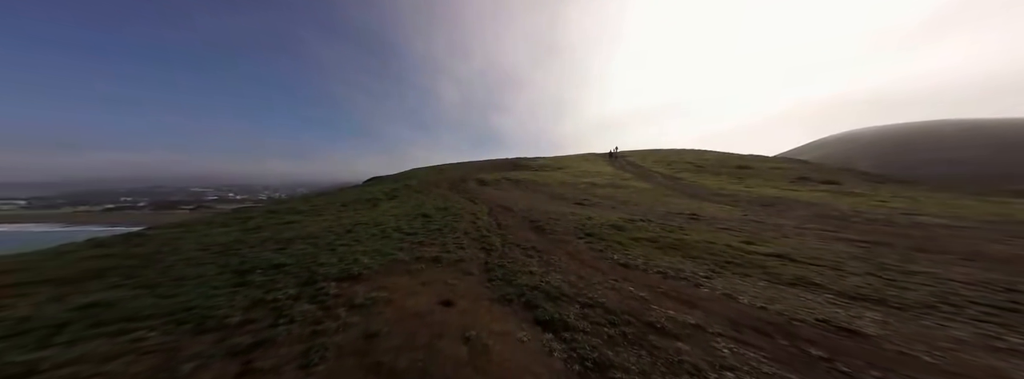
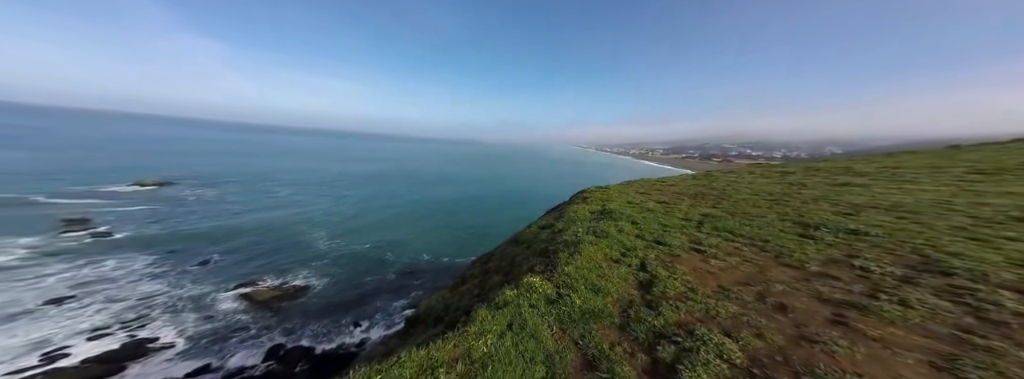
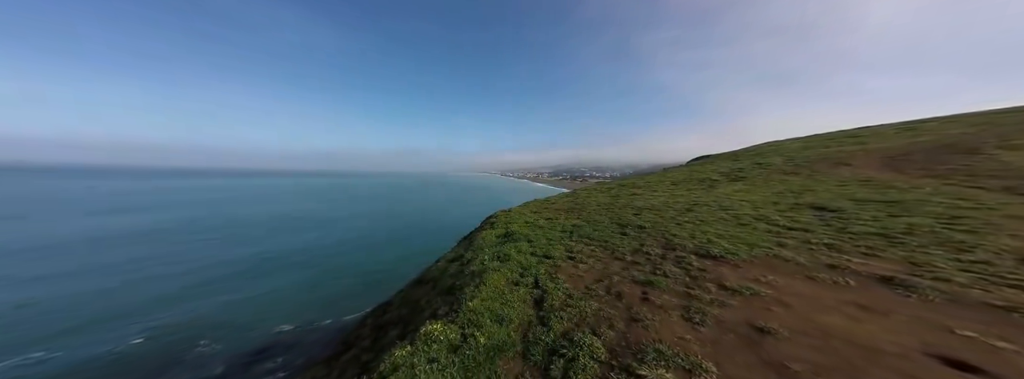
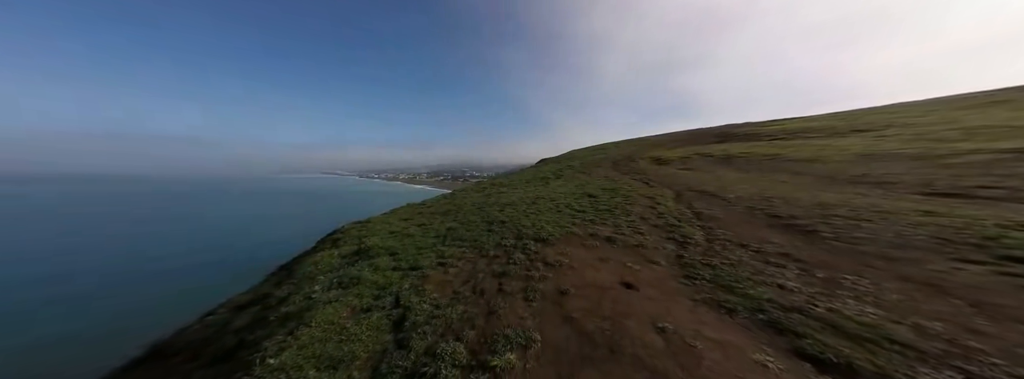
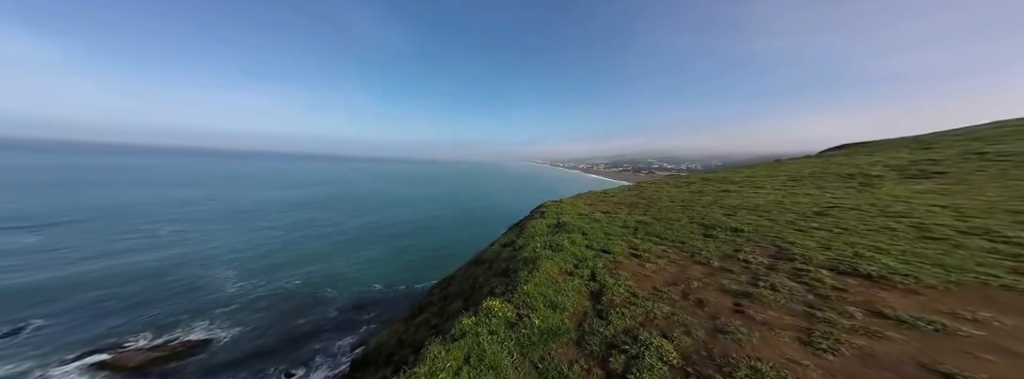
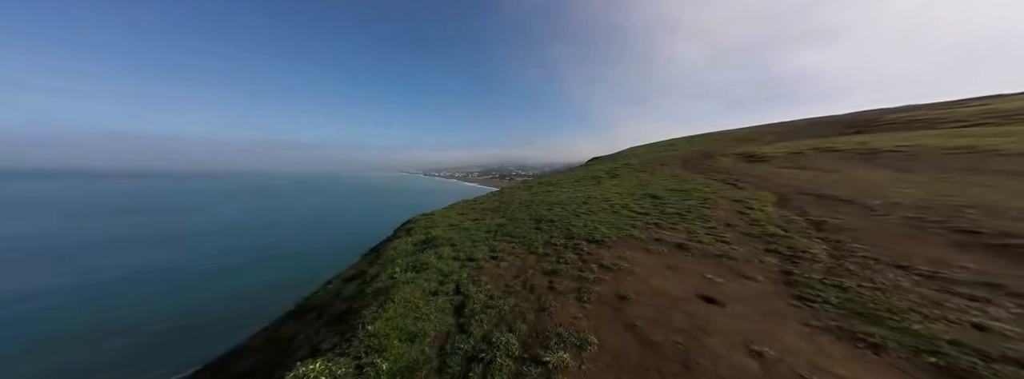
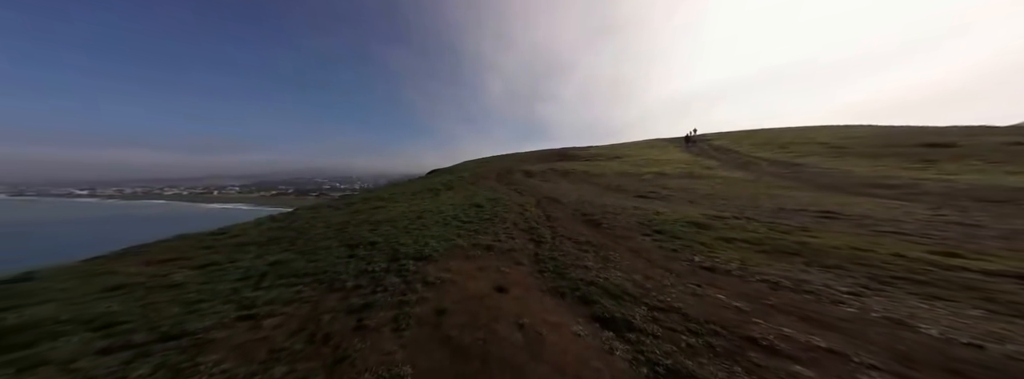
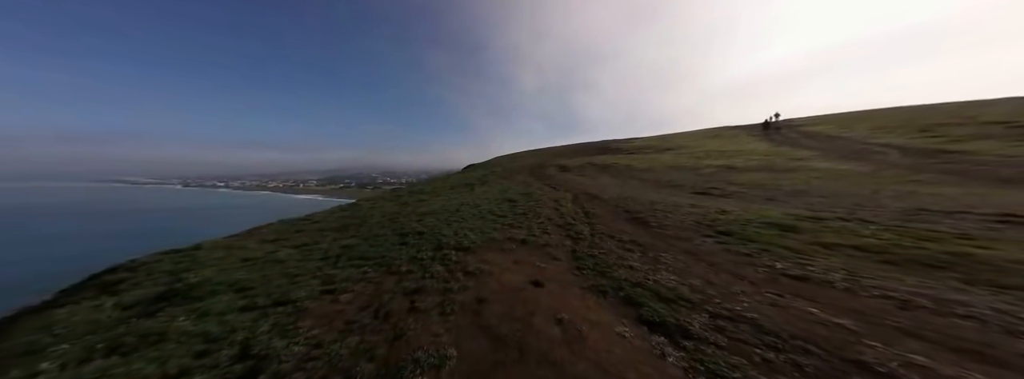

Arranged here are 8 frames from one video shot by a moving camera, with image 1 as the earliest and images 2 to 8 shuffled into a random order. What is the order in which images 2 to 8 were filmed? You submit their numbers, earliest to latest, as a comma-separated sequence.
7, 8, 4, 6, 3, 5, 2
